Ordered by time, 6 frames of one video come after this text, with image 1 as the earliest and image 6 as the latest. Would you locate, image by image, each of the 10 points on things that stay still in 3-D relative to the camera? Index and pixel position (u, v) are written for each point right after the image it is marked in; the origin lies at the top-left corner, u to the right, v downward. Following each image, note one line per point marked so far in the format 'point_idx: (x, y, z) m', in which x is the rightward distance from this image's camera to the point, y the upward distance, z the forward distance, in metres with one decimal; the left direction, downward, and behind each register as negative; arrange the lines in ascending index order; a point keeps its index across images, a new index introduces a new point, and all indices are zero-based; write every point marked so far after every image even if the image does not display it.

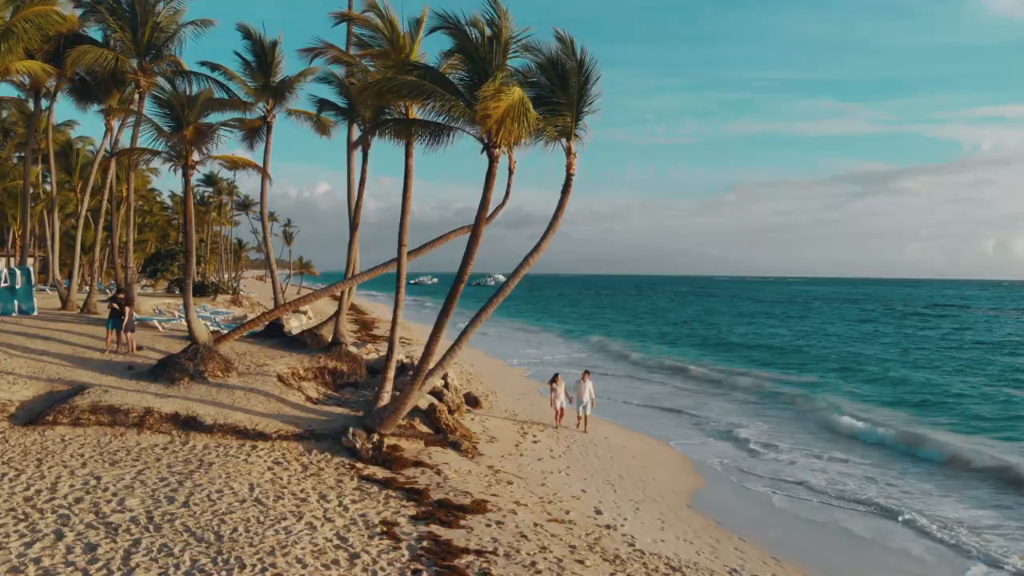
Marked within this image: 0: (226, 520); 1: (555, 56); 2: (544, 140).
0: (-3.1, -2.6, +7.0) m
1: (+0.8, +4.1, +11.2) m
2: (+0.6, +2.7, +11.3) m
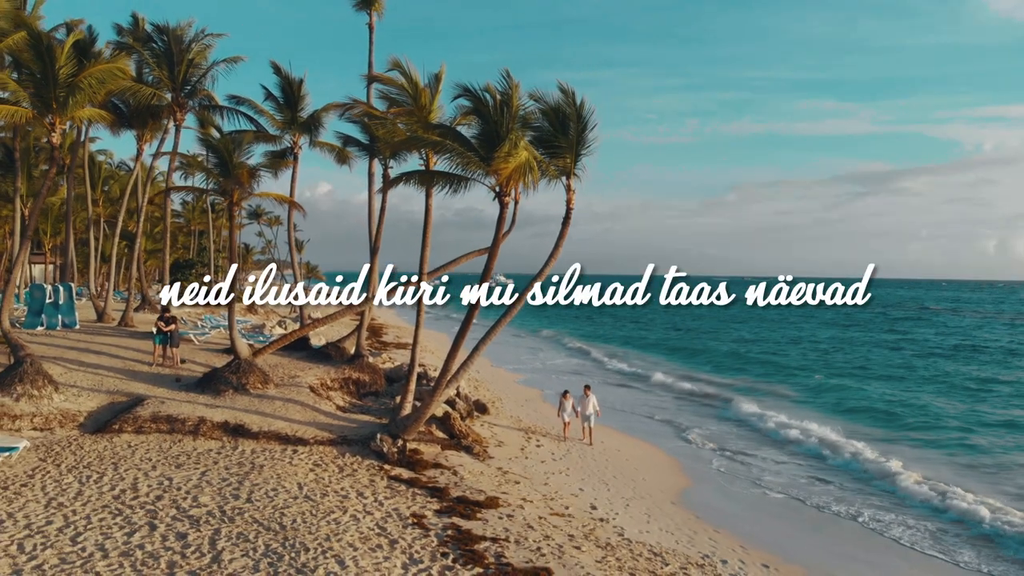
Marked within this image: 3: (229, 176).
0: (-3.0, -3.0, +8.5) m
1: (+0.9, +3.7, +12.6) m
2: (+0.7, +2.2, +12.8) m
3: (-5.7, +2.2, +12.8) m
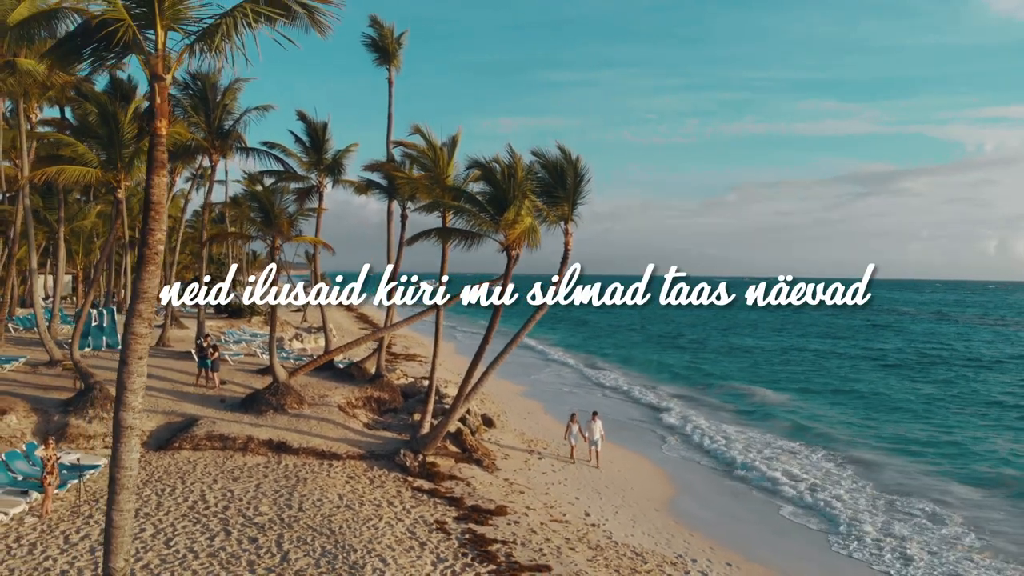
0: (-2.9, -3.7, +10.3) m
1: (+1.0, +3.0, +14.4) m
2: (+0.8, +1.5, +14.6) m
3: (-5.6, +1.5, +14.6) m
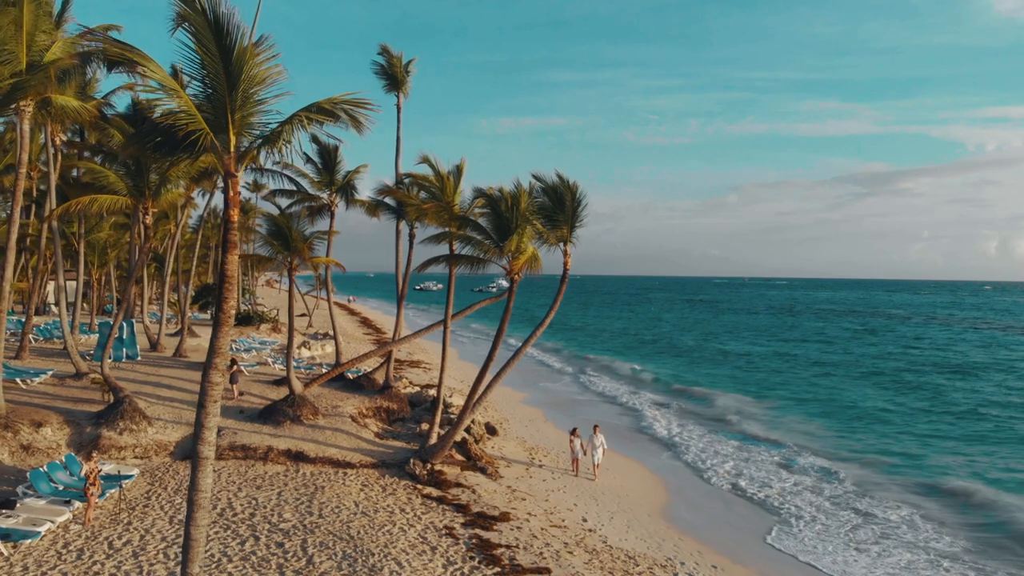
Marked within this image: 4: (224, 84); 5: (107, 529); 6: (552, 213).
0: (-2.8, -4.2, +11.2) m
1: (+1.1, +2.5, +15.3) m
2: (+0.9, +1.1, +15.5) m
3: (-5.5, +1.0, +15.5) m
4: (-2.3, +1.6, +5.2) m
5: (-6.8, -4.1, +10.6) m
6: (+1.0, +1.8, +15.3) m
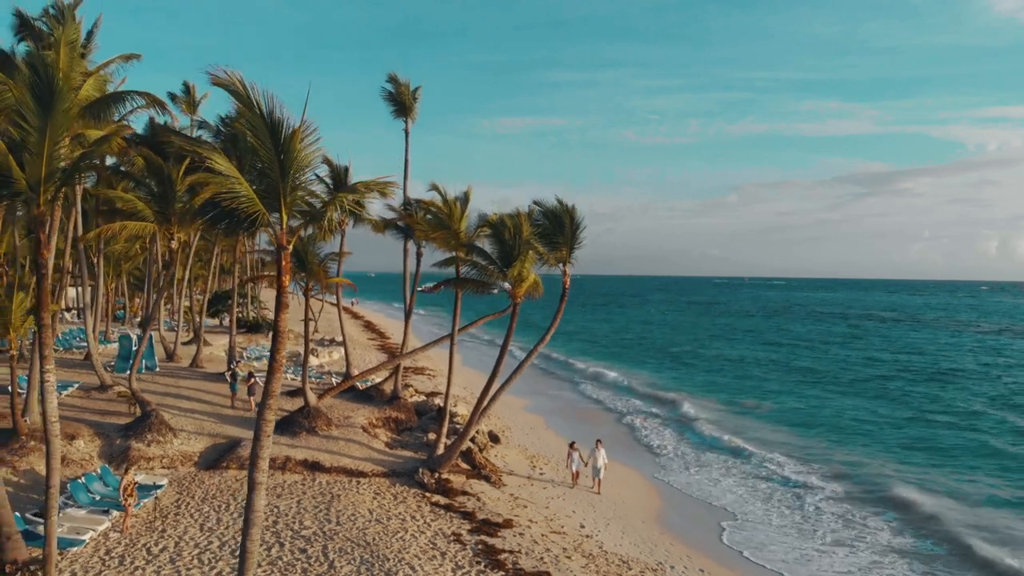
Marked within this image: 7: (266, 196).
0: (-2.8, -4.7, +12.1) m
1: (+1.1, +2.0, +16.3) m
2: (+0.9, +0.6, +16.5) m
3: (-5.5, +0.5, +16.5) m
4: (-2.3, +1.1, +6.2) m
5: (-6.7, -4.6, +11.6) m
6: (+1.0, +1.3, +16.3) m
7: (-2.4, +0.9, +6.2) m
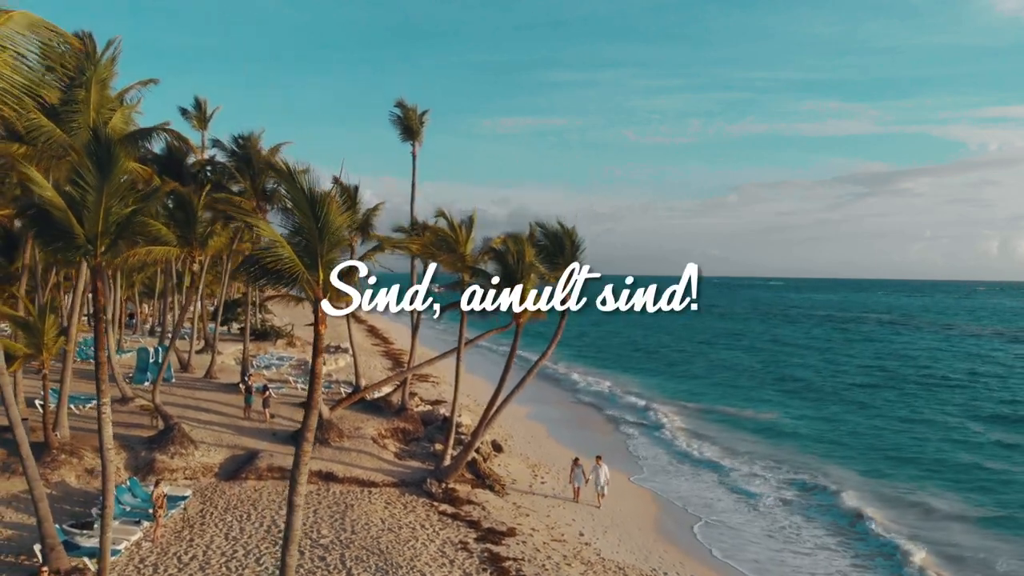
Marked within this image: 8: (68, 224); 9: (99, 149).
0: (-2.7, -5.2, +13.0) m
1: (+1.2, +1.5, +17.2) m
2: (+1.0, +0.1, +17.3) m
3: (-5.4, 0.0, +17.3) m
4: (-2.2, +0.6, +7.0) m
5: (-6.7, -5.1, +12.5) m
6: (+1.1, +0.8, +17.2) m
7: (-2.3, +0.4, +7.1) m
8: (-5.7, +0.8, +8.1) m
9: (-5.2, +1.8, +8.0) m
